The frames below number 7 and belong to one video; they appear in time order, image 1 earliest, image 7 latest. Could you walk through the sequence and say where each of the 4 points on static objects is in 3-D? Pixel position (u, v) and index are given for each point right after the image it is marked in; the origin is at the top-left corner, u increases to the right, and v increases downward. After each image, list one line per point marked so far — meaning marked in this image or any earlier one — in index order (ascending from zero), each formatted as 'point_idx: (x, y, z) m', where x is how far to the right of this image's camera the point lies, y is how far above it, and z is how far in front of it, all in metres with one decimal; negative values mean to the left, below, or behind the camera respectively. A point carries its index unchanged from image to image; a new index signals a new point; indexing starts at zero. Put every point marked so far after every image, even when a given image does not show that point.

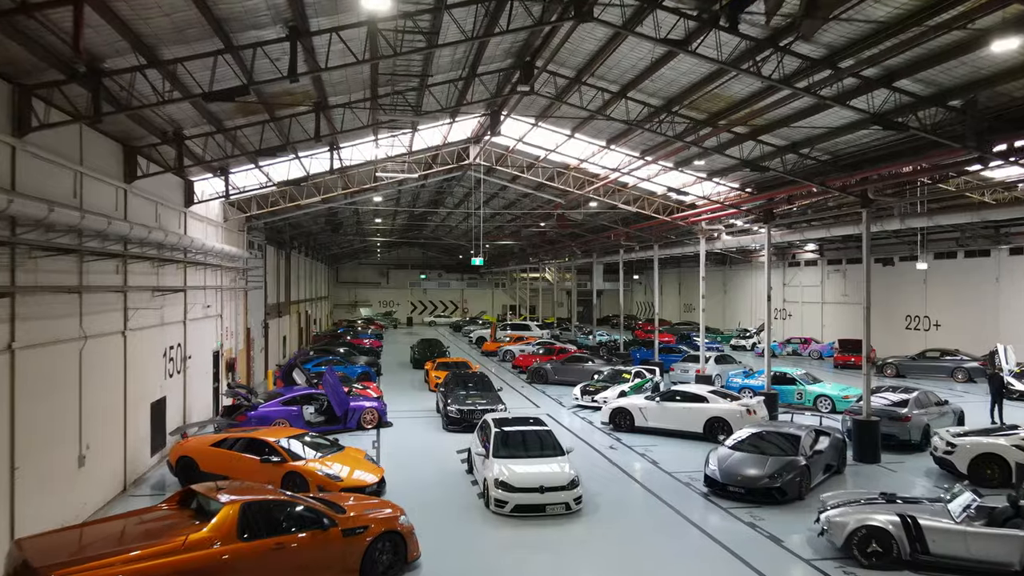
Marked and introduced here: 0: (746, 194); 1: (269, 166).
0: (+5.9, +2.3, +14.6) m
1: (-5.5, +2.8, +13.3) m
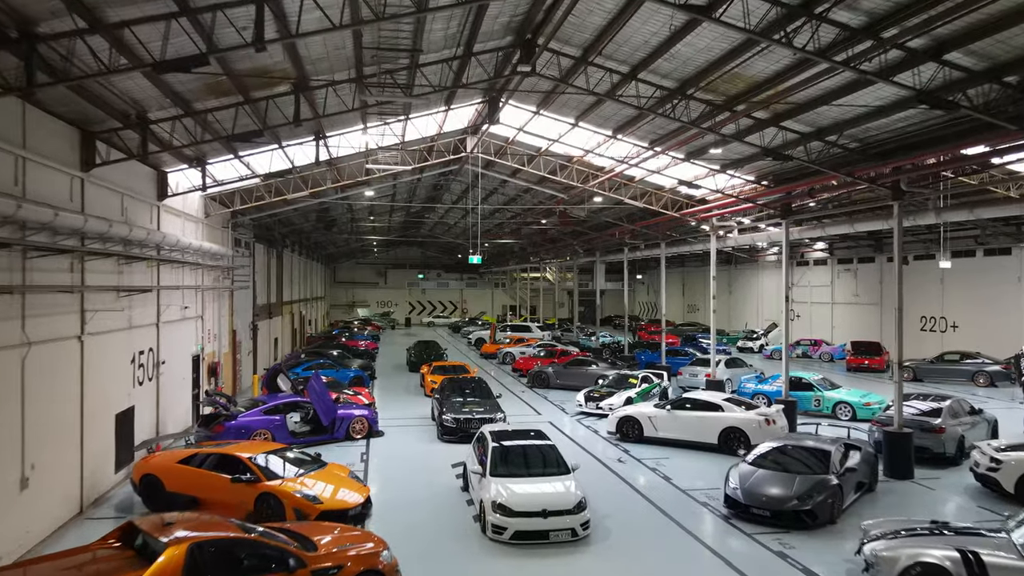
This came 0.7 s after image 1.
0: (+5.9, +2.3, +13.7) m
1: (-5.5, +2.8, +12.3) m
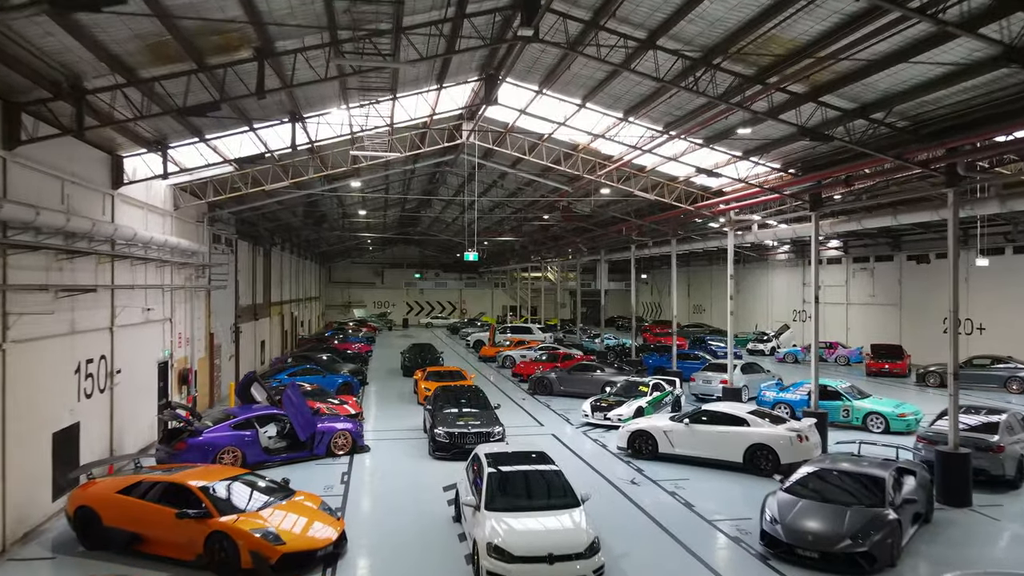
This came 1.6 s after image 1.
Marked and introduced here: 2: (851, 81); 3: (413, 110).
0: (+5.9, +2.4, +12.3) m
1: (-5.5, +2.8, +11.0) m
2: (+4.9, +3.0, +8.4) m
3: (-2.1, +3.8, +12.4) m
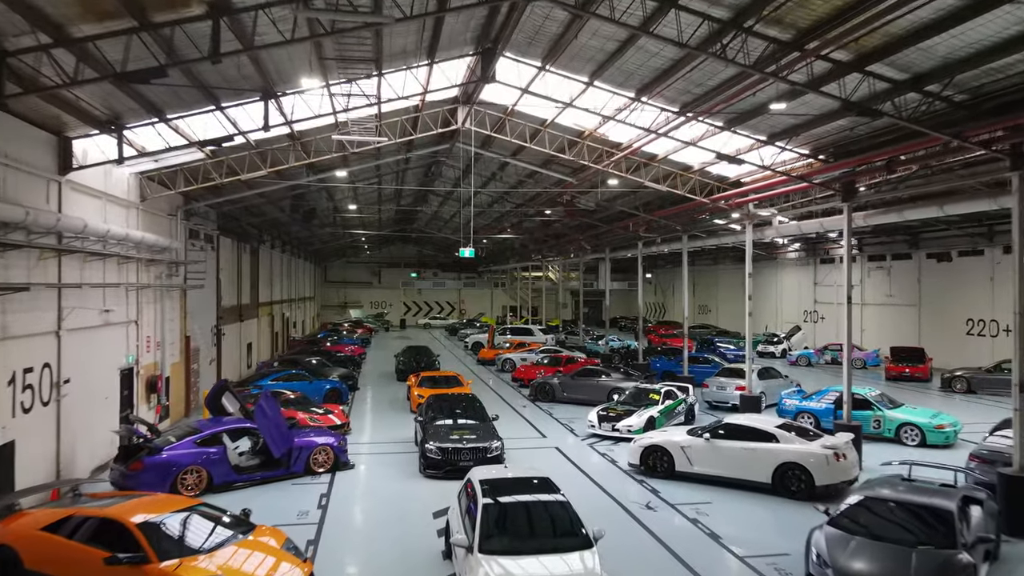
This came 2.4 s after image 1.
0: (+5.9, +2.4, +11.1) m
1: (-5.5, +2.8, +9.7) m
2: (+4.9, +3.0, +7.2) m
3: (-2.1, +3.8, +11.1) m
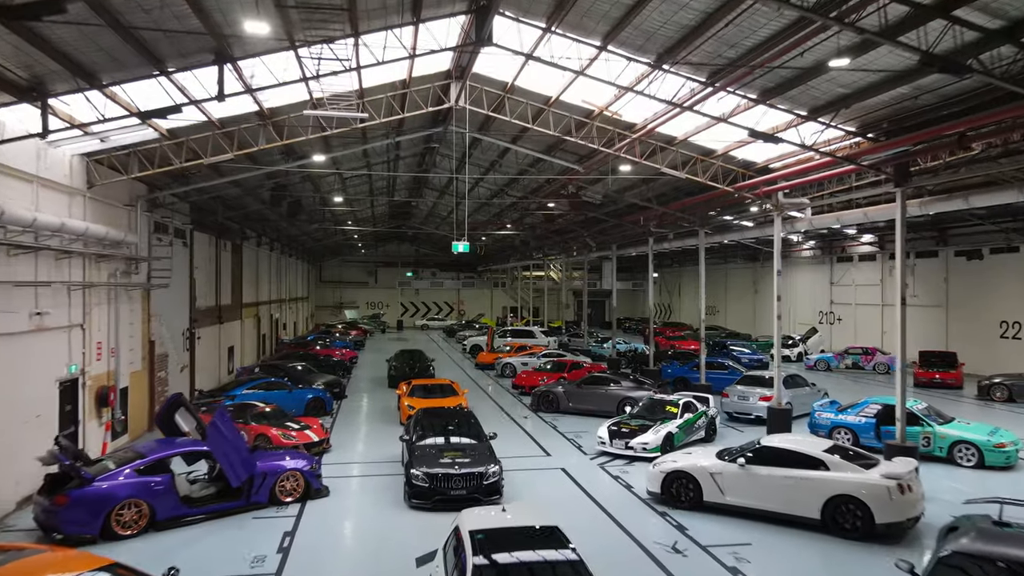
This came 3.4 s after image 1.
0: (+5.9, +2.4, +9.6) m
1: (-5.5, +2.8, +8.2) m
2: (+4.9, +3.0, +5.7) m
3: (-2.1, +3.8, +9.6) m
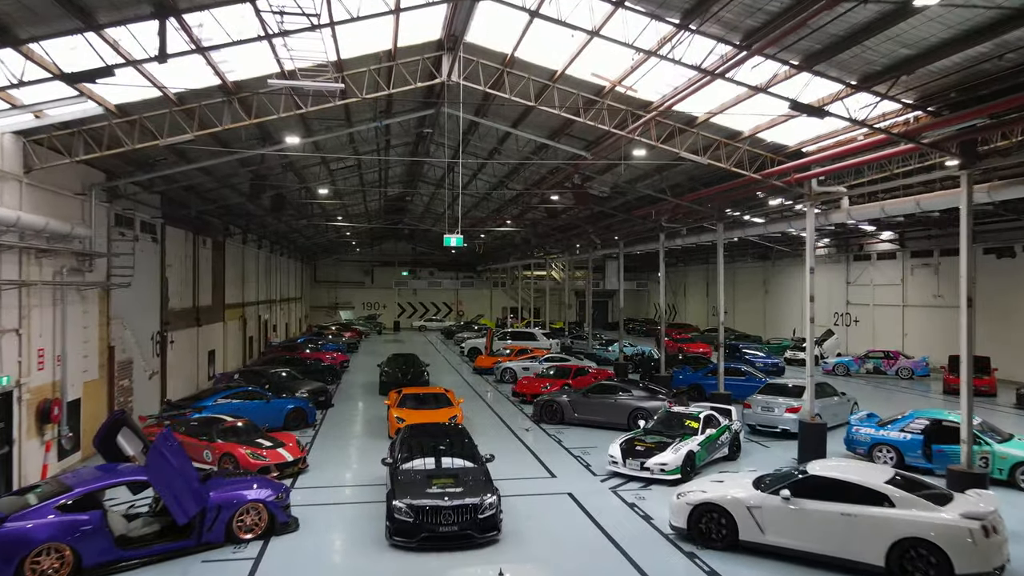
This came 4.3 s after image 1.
0: (+5.9, +2.4, +8.2) m
1: (-5.5, +2.8, +6.8) m
2: (+4.9, +3.0, +4.3) m
3: (-2.1, +3.8, +8.2) m
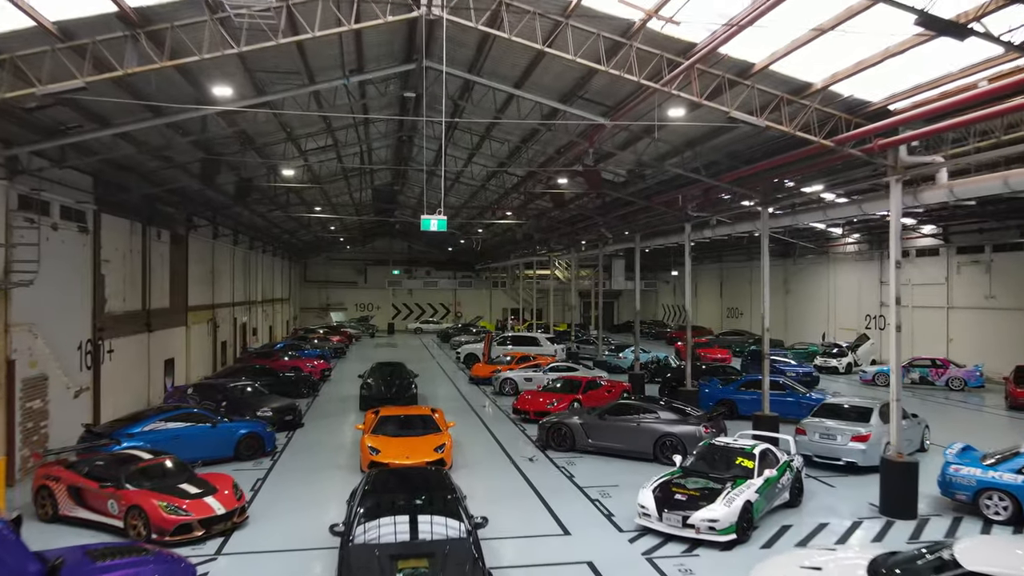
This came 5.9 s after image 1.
0: (+5.9, +2.4, +5.7) m
1: (-5.5, +2.9, +4.3) m
2: (+4.9, +3.0, +1.7) m
3: (-2.1, +3.9, +5.7) m
